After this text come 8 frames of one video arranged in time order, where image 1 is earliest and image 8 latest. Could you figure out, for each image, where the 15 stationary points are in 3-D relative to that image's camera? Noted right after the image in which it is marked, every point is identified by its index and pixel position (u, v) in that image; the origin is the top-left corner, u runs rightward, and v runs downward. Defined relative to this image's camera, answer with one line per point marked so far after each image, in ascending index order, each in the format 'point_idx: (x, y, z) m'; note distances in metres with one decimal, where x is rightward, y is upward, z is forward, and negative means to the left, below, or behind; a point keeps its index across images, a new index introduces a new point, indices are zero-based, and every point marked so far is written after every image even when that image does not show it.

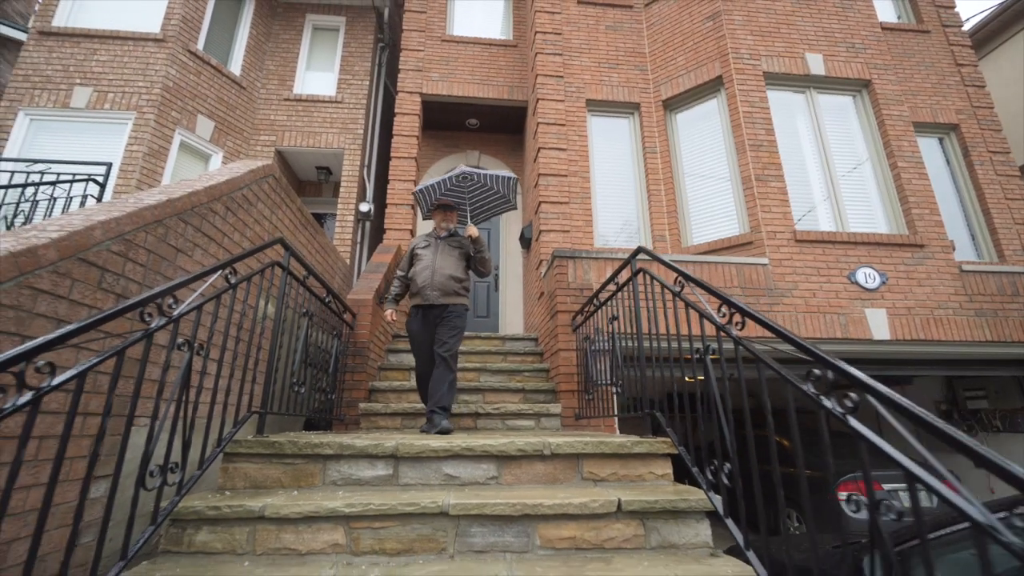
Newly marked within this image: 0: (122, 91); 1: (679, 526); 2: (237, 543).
0: (-5.1, +2.5, +5.8) m
1: (+0.7, -1.0, +2.0) m
2: (-1.1, -1.0, +1.8) m
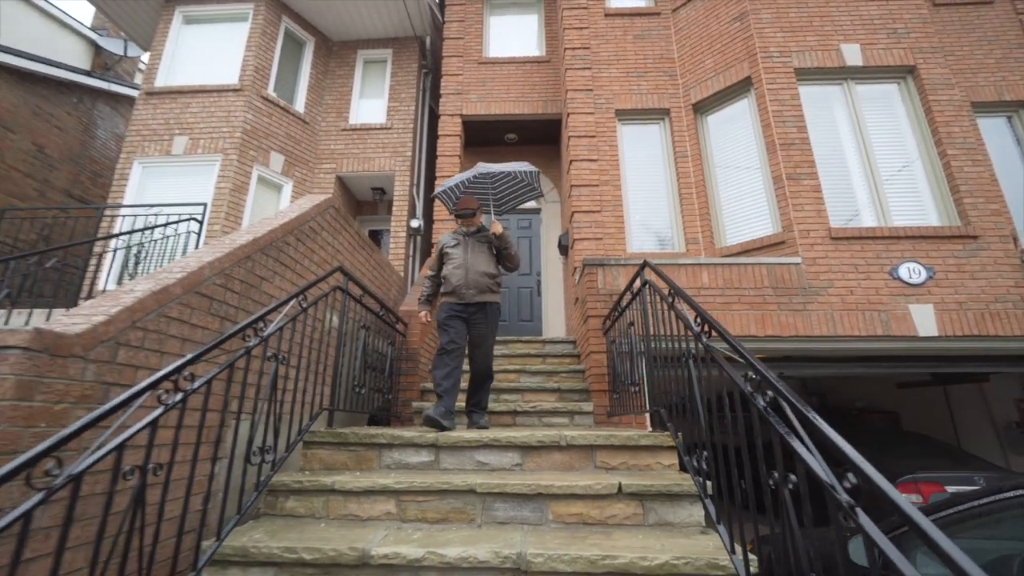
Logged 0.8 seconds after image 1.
0: (-4.6, +2.3, +6.8) m
1: (+0.8, -1.1, +2.3) m
2: (-1.0, -1.2, +2.3) m
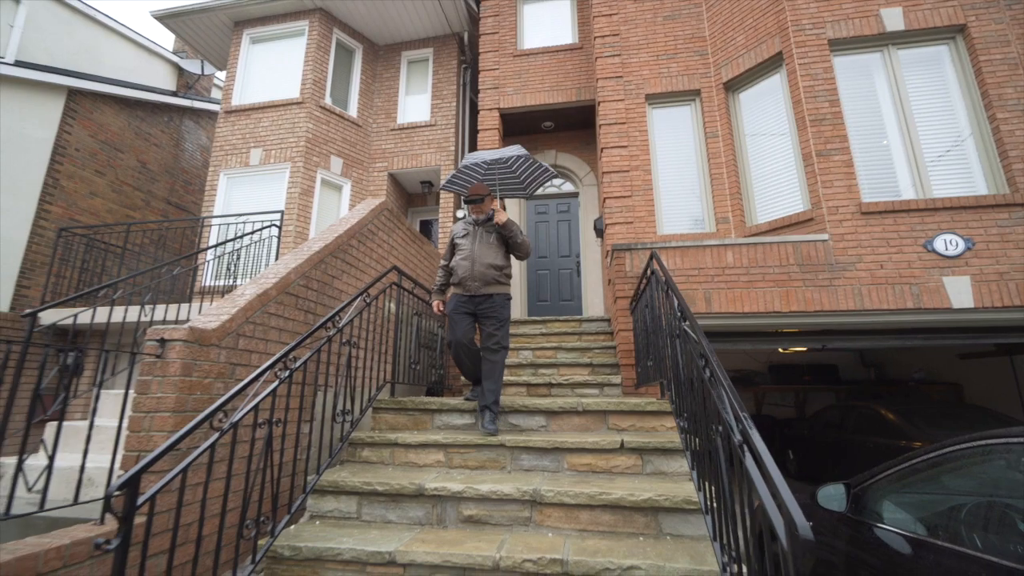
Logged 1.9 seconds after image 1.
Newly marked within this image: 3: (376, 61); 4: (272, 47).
0: (-4.0, +2.4, +7.7) m
1: (+1.0, -1.1, +2.7) m
2: (-0.9, -1.2, +3.0) m
3: (-2.8, +4.6, +9.1) m
4: (-4.6, +4.6, +8.5) m
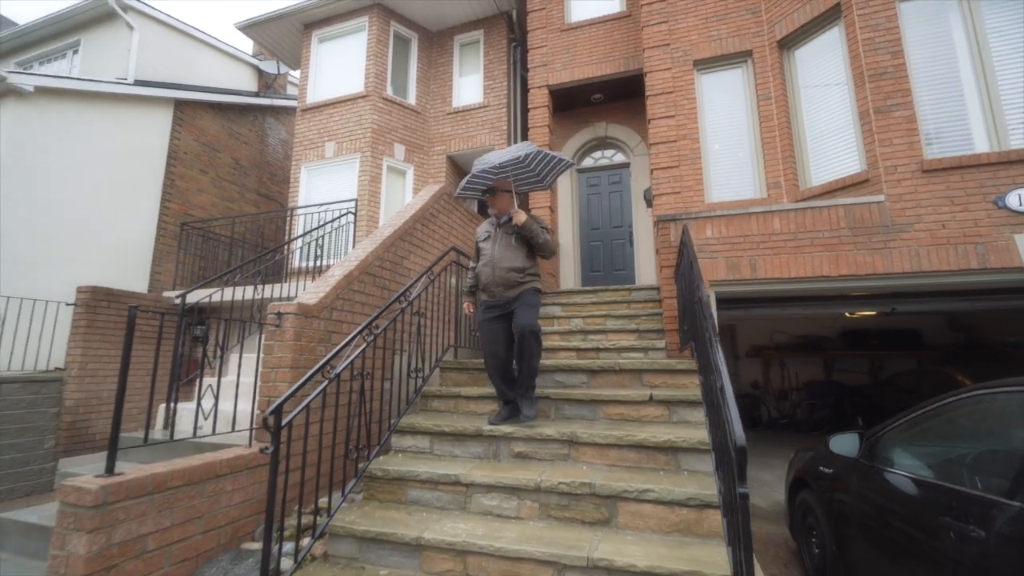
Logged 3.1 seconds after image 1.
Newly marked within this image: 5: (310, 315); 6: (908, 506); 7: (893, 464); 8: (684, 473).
0: (-3.1, +2.8, +8.5) m
1: (+1.3, -0.9, +3.1) m
2: (-0.5, -1.0, +3.7) m
3: (-1.8, +5.2, +9.6) m
4: (-3.6, +5.0, +9.2) m
5: (-1.5, -0.2, +3.3) m
6: (+2.2, -1.2, +2.5) m
7: (+2.4, -1.1, +2.8) m
8: (+1.0, -1.1, +2.7) m
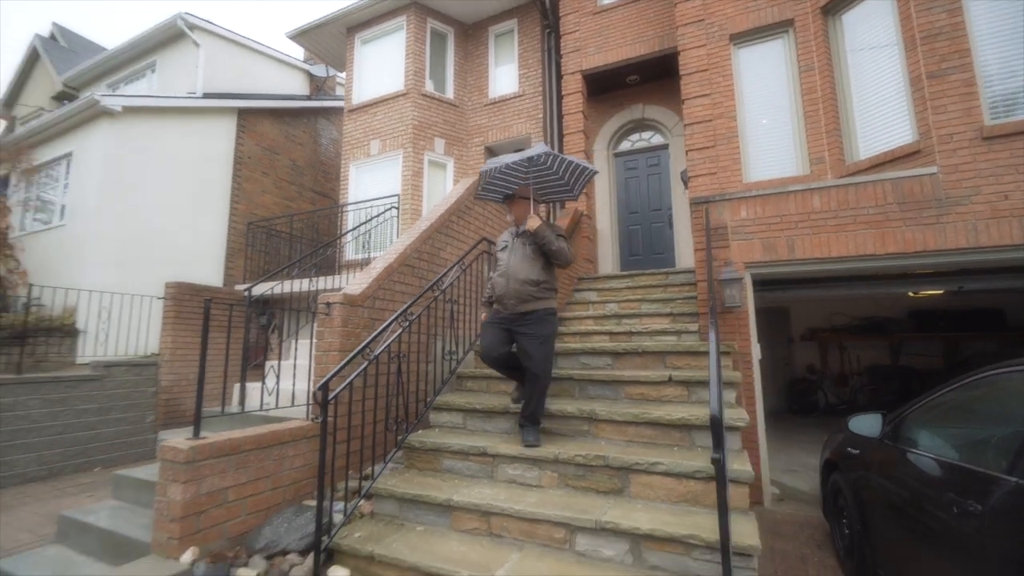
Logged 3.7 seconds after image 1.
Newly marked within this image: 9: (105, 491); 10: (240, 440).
0: (-2.4, +3.0, +8.9) m
1: (+1.4, -0.7, +3.2) m
2: (-0.3, -0.9, +4.0) m
3: (-1.0, +5.4, +9.8) m
4: (-2.9, +5.2, +9.6) m
5: (-1.3, -0.1, +3.7) m
6: (+2.3, -1.1, +2.5) m
7: (+2.5, -1.0, +2.7) m
8: (+1.2, -1.0, +2.8) m
9: (-4.3, -2.2, +4.7) m
10: (-1.7, -0.9, +2.8) m
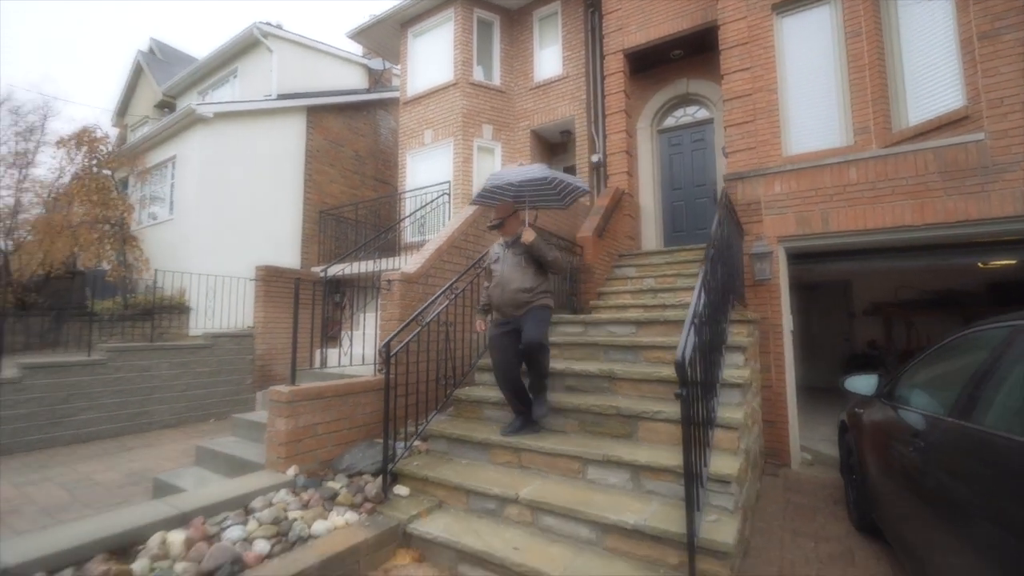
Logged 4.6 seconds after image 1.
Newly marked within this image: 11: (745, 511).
0: (-1.5, +3.5, +9.5) m
1: (+1.7, -0.5, +3.5) m
2: (+0.1, -0.7, +4.5) m
3: (0.0, +5.9, +10.1) m
4: (-1.9, +5.7, +10.2) m
5: (-1.0, +0.1, +4.3) m
6: (+2.5, -0.9, +2.8) m
7: (+2.7, -0.8, +3.0) m
8: (+1.4, -0.8, +3.2) m
9: (-3.8, -1.9, +5.8) m
10: (-1.5, -0.8, +3.5) m
11: (+1.6, -1.5, +3.1) m
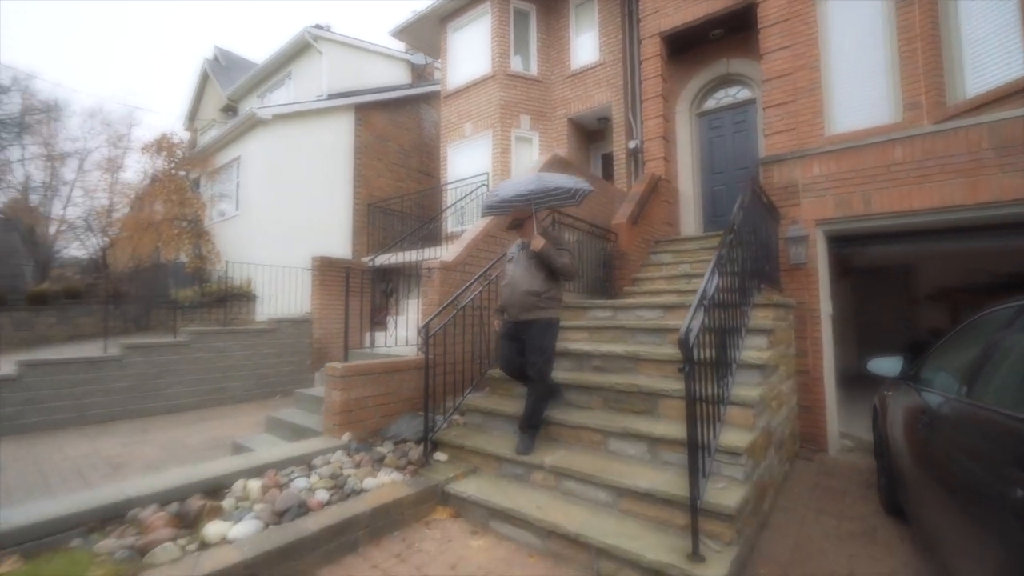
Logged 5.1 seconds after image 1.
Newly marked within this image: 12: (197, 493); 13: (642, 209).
0: (-0.7, +3.7, +9.8) m
1: (+1.9, -0.4, +3.6) m
2: (+0.4, -0.5, +4.8) m
3: (+0.8, +6.2, +10.1) m
4: (-1.0, +6.0, +10.4) m
5: (-0.7, +0.2, +4.7) m
6: (+2.6, -0.8, +2.8) m
7: (+2.8, -0.7, +3.0) m
8: (+1.6, -0.7, +3.3) m
9: (-3.3, -1.8, +6.5) m
10: (-1.2, -0.7, +3.9) m
11: (+1.8, -1.4, +3.2) m
12: (-2.0, -1.3, +2.9) m
13: (+2.0, +1.2, +6.9) m
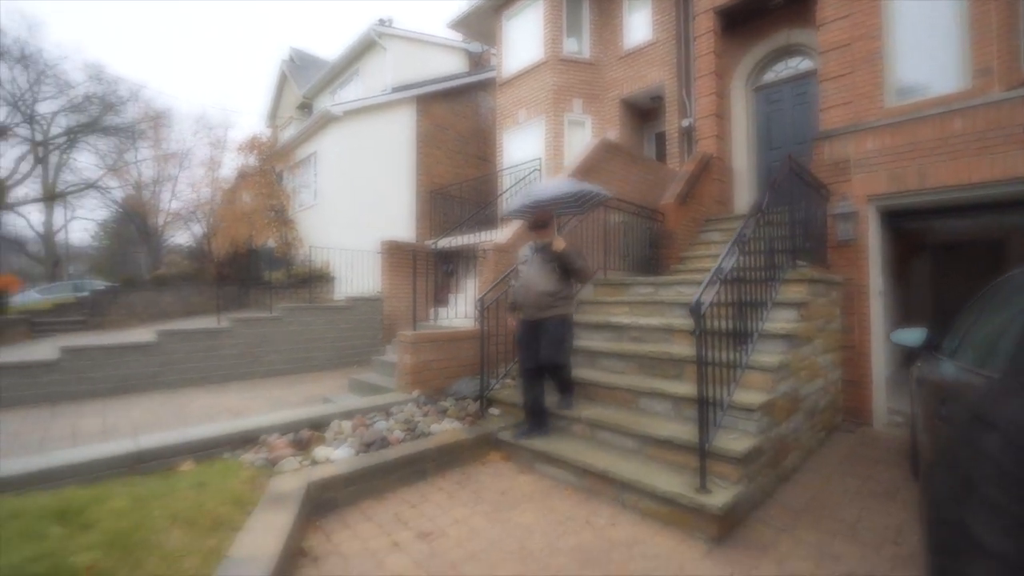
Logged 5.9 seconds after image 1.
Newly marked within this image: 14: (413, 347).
0: (+0.5, +4.2, +10.1) m
1: (+2.3, -0.2, +3.9) m
2: (+1.0, -0.3, +5.2) m
3: (+2.0, +6.7, +10.2) m
4: (+0.2, +6.5, +10.7) m
5: (-0.1, +0.4, +5.2) m
6: (+2.9, -0.6, +2.9) m
7: (+3.1, -0.5, +3.1) m
8: (+1.9, -0.5, +3.6) m
9: (-2.5, -1.5, +7.5) m
10: (-0.8, -0.5, +4.6) m
11: (+2.1, -1.2, +3.5) m
12: (-1.7, -1.2, +3.7) m
13: (+2.8, +1.6, +7.0) m
14: (-1.0, -0.6, +4.4) m
